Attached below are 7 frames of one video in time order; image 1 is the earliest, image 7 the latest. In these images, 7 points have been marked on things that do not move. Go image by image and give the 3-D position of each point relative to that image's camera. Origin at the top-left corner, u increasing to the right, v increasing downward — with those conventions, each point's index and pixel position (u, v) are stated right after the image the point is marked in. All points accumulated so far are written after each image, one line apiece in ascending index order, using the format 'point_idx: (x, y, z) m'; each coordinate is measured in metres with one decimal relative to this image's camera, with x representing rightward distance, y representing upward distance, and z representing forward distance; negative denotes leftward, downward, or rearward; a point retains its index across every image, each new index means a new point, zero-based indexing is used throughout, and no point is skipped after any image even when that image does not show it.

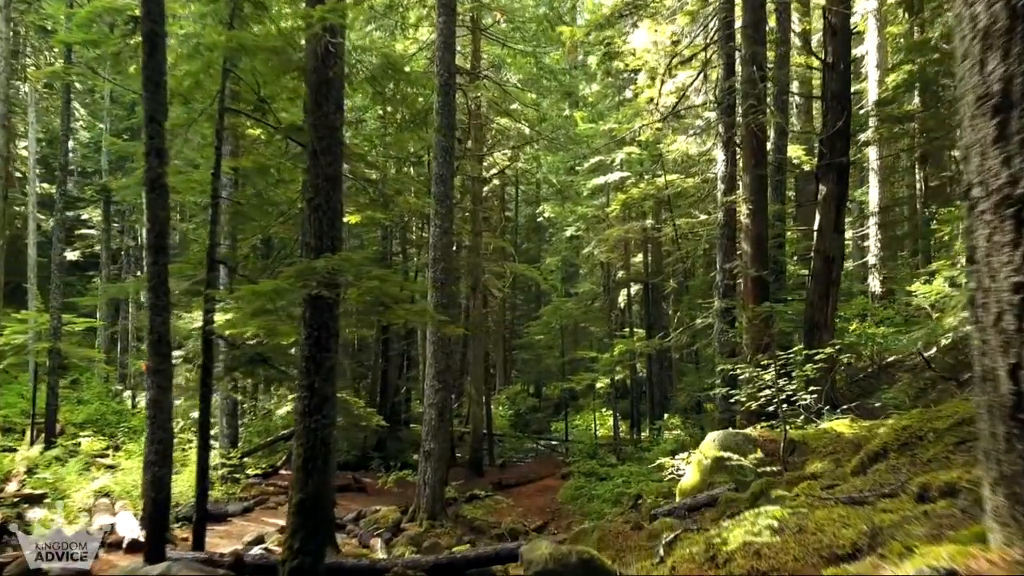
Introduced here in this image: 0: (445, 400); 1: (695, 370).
0: (-1.1, -1.9, +12.9) m
1: (+4.0, -1.8, +16.9) m
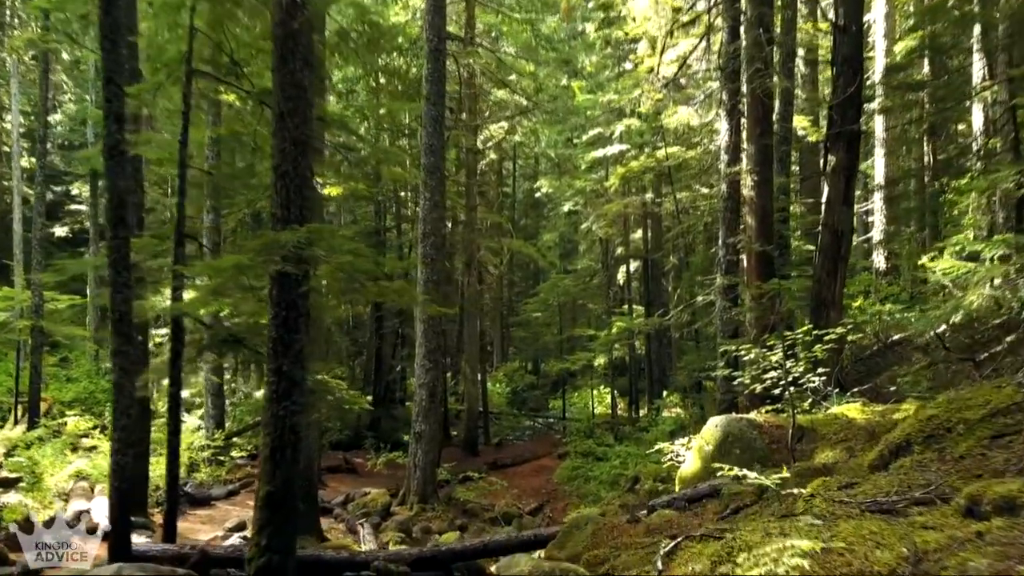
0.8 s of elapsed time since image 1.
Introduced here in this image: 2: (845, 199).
0: (-1.2, -1.5, +12.4) m
1: (+3.9, -1.3, +16.4) m
2: (+4.4, +1.2, +10.2) m
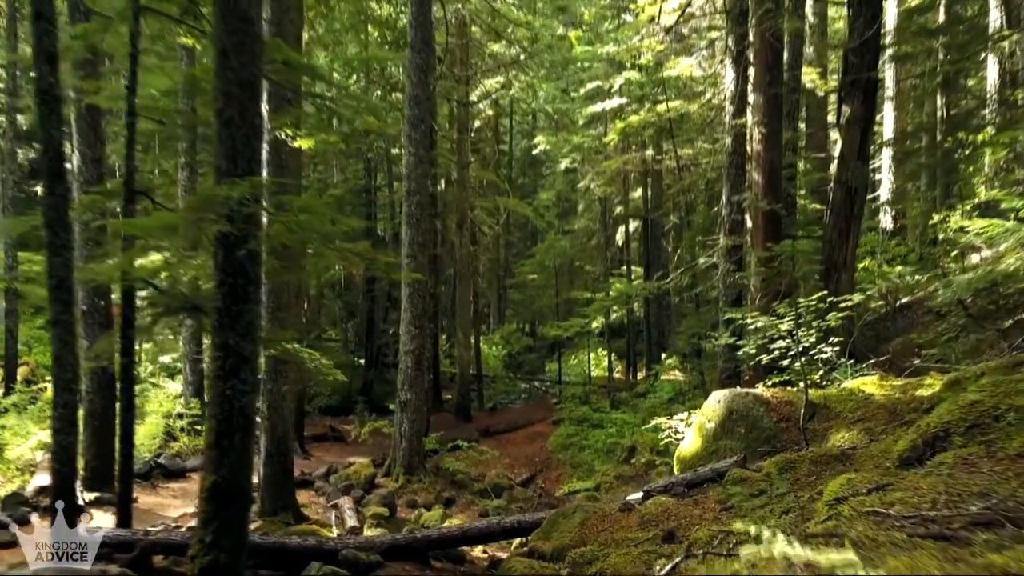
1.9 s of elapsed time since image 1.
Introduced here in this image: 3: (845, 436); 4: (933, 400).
0: (-1.4, -0.9, +11.8) m
1: (+3.8, -0.5, +15.8) m
2: (+4.3, +1.6, +9.4) m
3: (+2.4, -1.0, +5.4) m
4: (+2.8, -0.8, +5.2) m
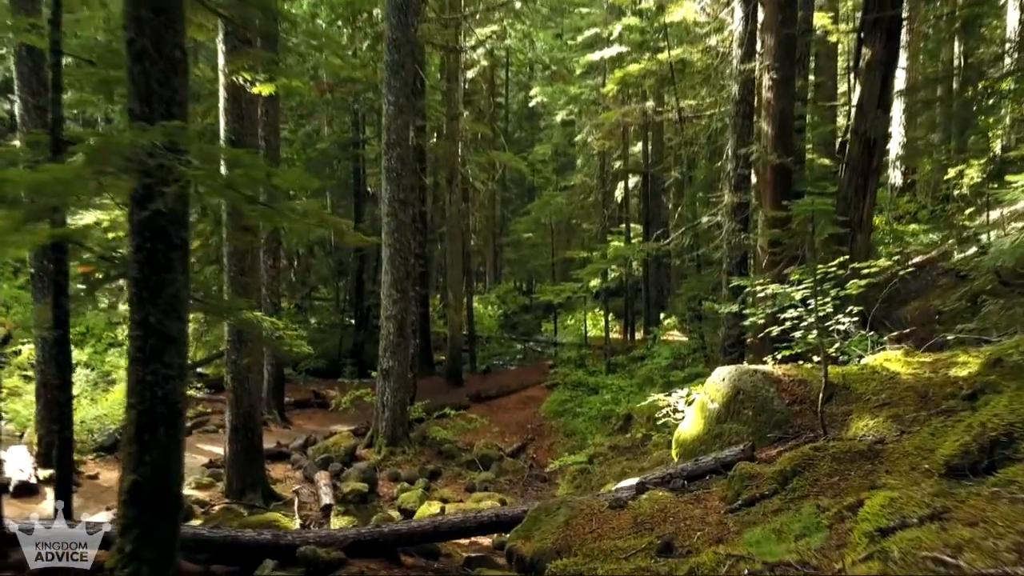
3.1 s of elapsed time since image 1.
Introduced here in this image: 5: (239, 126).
0: (-1.5, -0.3, +11.1) m
1: (+3.6, +0.3, +15.0) m
2: (+4.1, +2.1, +8.5) m
3: (+2.2, -0.8, +4.7) m
4: (+2.7, -0.6, +4.4) m
5: (-2.9, +1.7, +8.1) m
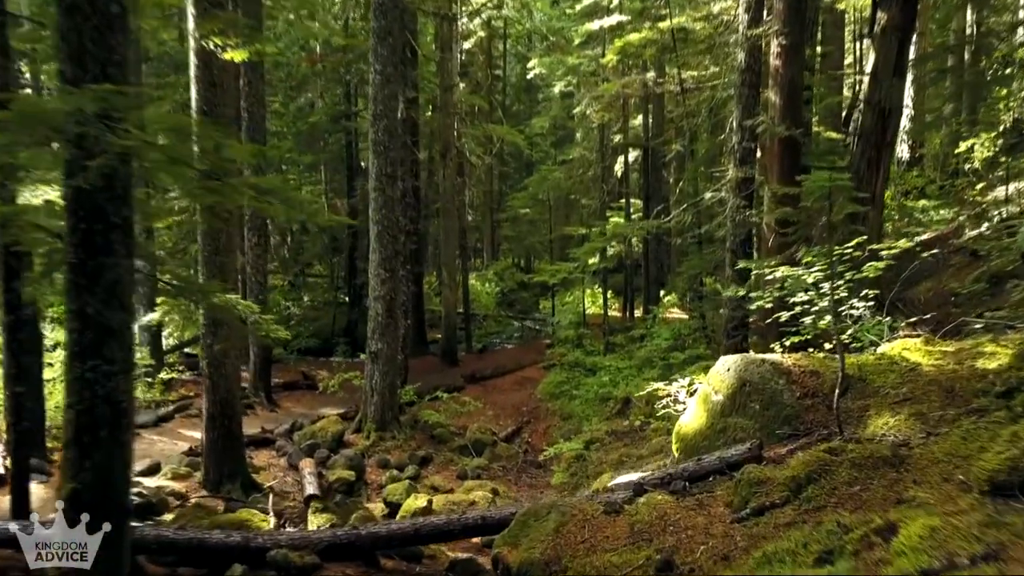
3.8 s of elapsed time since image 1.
0: (-1.6, -0.1, +10.6) m
1: (+3.5, +0.7, +14.5) m
2: (+4.0, +2.3, +8.0) m
3: (+2.1, -0.8, +4.3) m
4: (+2.6, -0.5, +4.0) m
5: (-3.0, +1.9, +7.6) m
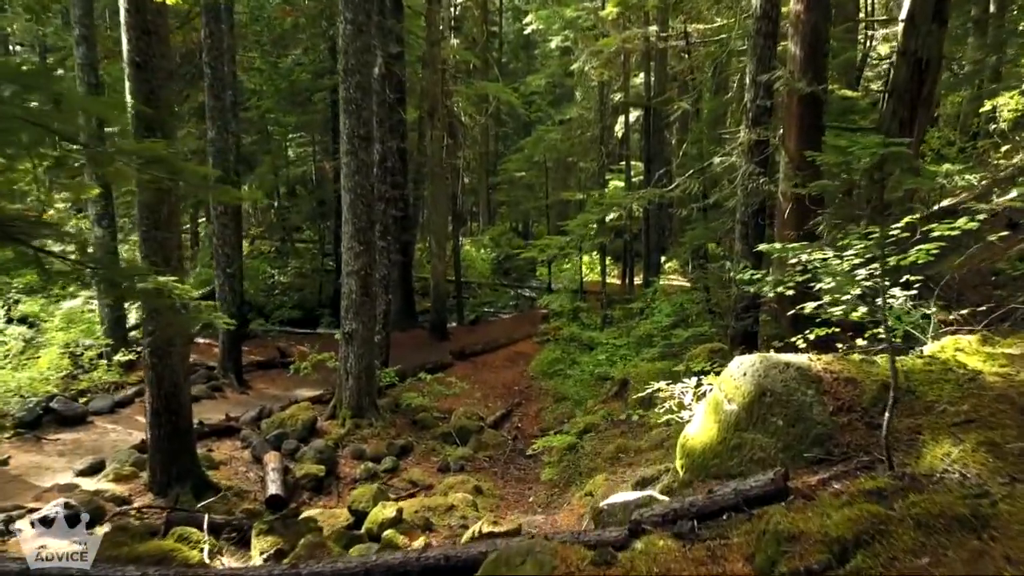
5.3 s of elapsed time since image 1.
0: (-1.8, +0.3, +9.7) m
1: (+3.4, +1.3, +13.5) m
2: (+3.8, +2.5, +7.0) m
3: (+2.0, -0.7, +3.4) m
4: (+2.4, -0.5, +3.1) m
5: (-3.1, +2.1, +6.5) m
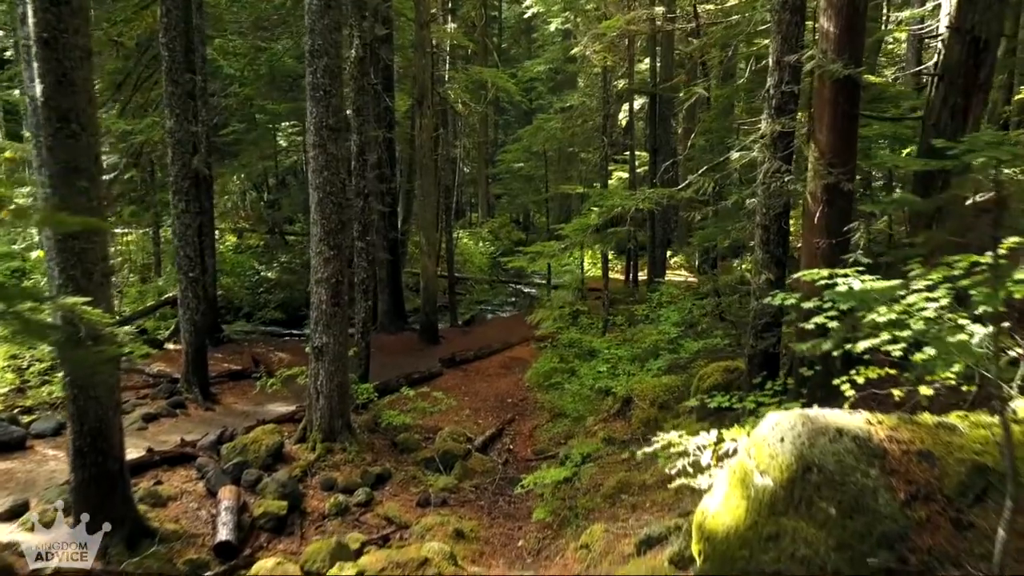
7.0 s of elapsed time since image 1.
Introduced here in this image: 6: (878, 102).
0: (-1.9, +0.2, +8.7) m
1: (+3.3, +1.2, +12.5) m
2: (+3.7, +2.3, +5.9) m
3: (+1.8, -0.9, +2.4) m
4: (+2.3, -0.7, +2.1) m
5: (-3.2, +1.9, +5.5) m
6: (+4.3, +2.2, +9.0) m
